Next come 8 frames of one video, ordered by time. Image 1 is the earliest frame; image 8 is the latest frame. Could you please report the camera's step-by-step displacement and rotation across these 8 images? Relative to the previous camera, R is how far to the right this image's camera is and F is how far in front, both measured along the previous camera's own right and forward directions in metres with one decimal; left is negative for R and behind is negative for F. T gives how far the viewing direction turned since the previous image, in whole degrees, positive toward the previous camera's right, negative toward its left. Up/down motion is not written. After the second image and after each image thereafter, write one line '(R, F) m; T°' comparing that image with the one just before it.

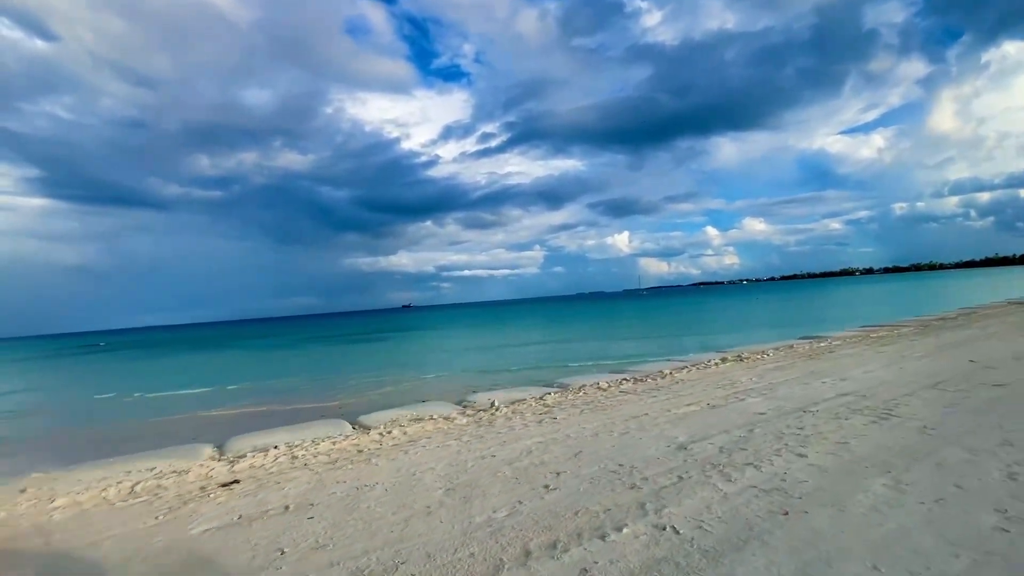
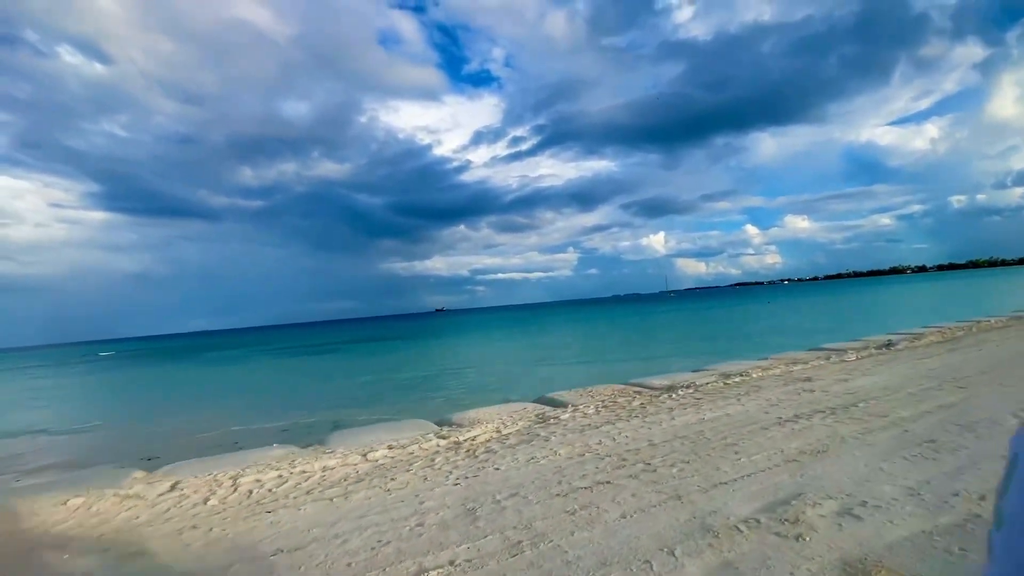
(+7.1, +4.8) m; -4°
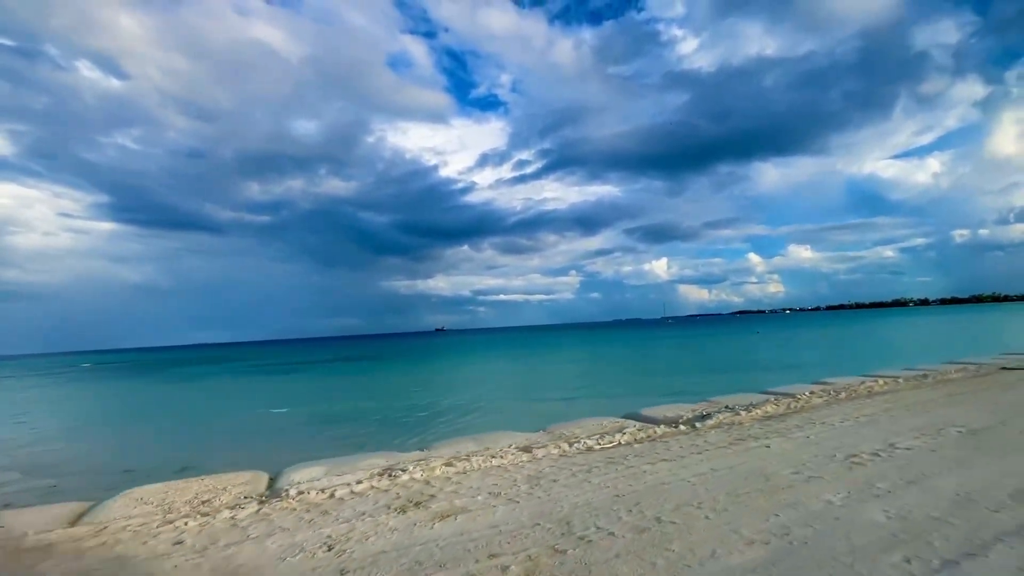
(+2.4, +1.1) m; 0°
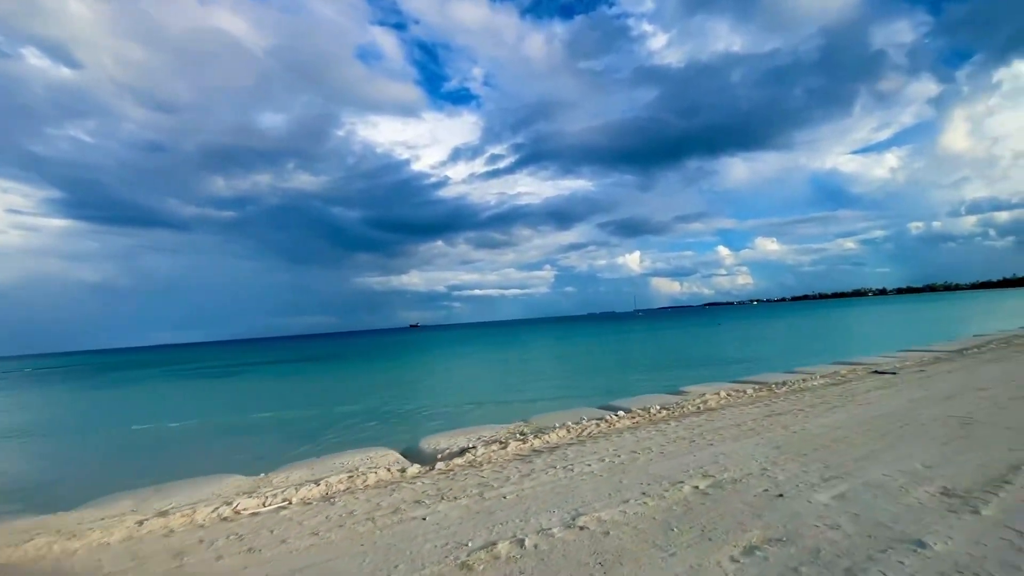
(+1.7, +0.9) m; +3°
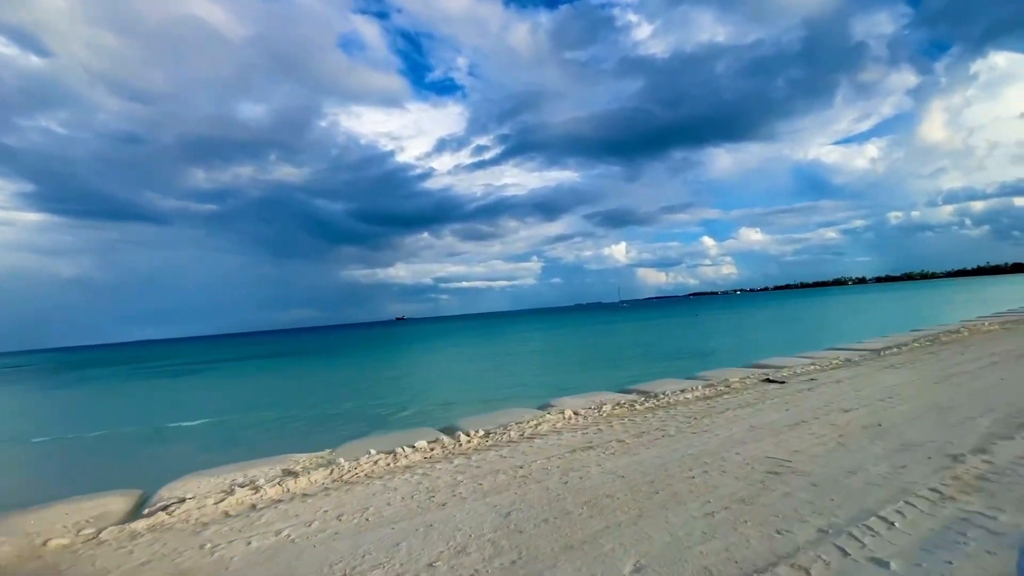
(+1.3, +0.7) m; +1°
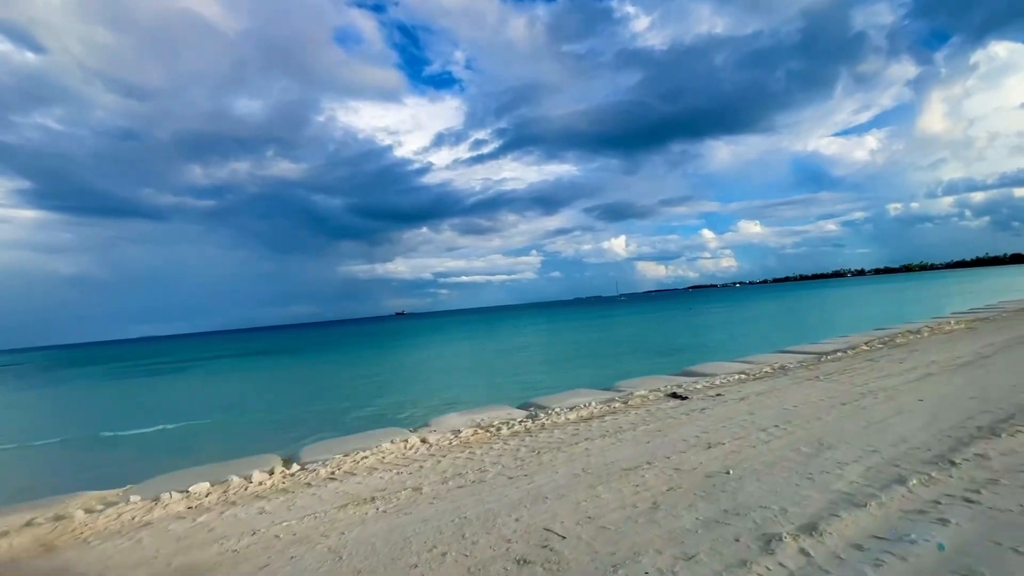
(+1.0, +0.6) m; 0°
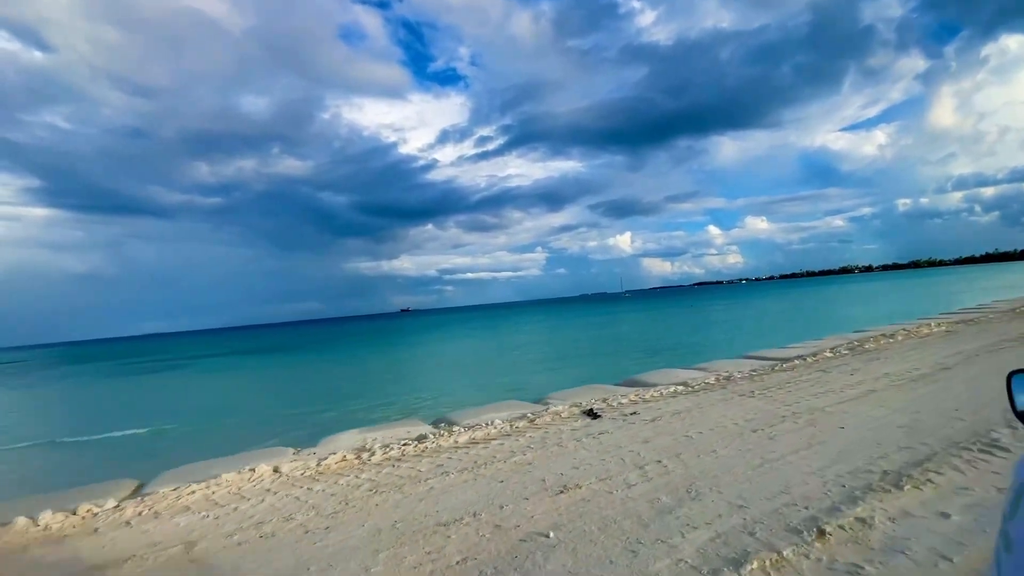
(+0.8, +0.5) m; -1°
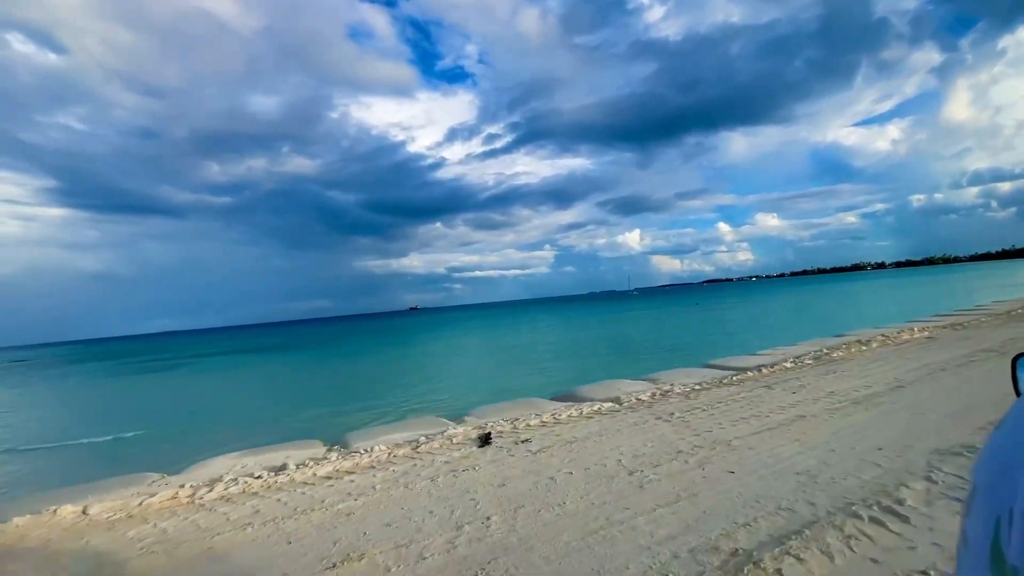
(+0.7, +0.5) m; -1°
